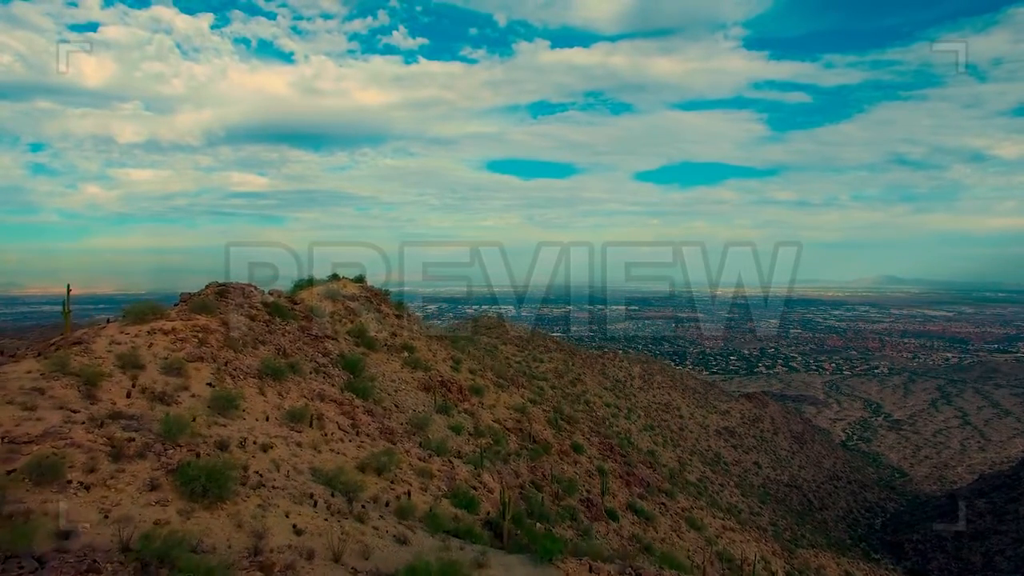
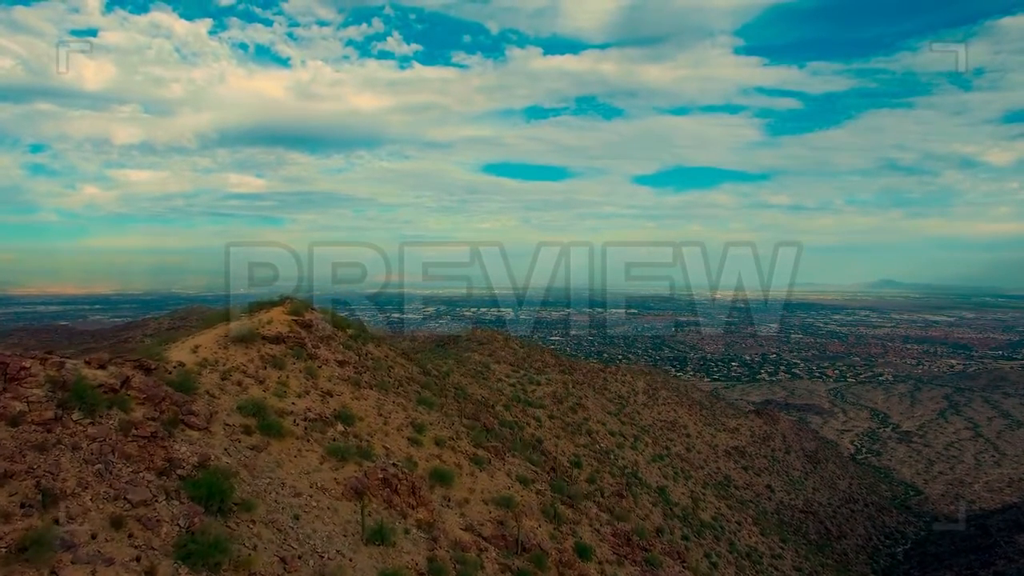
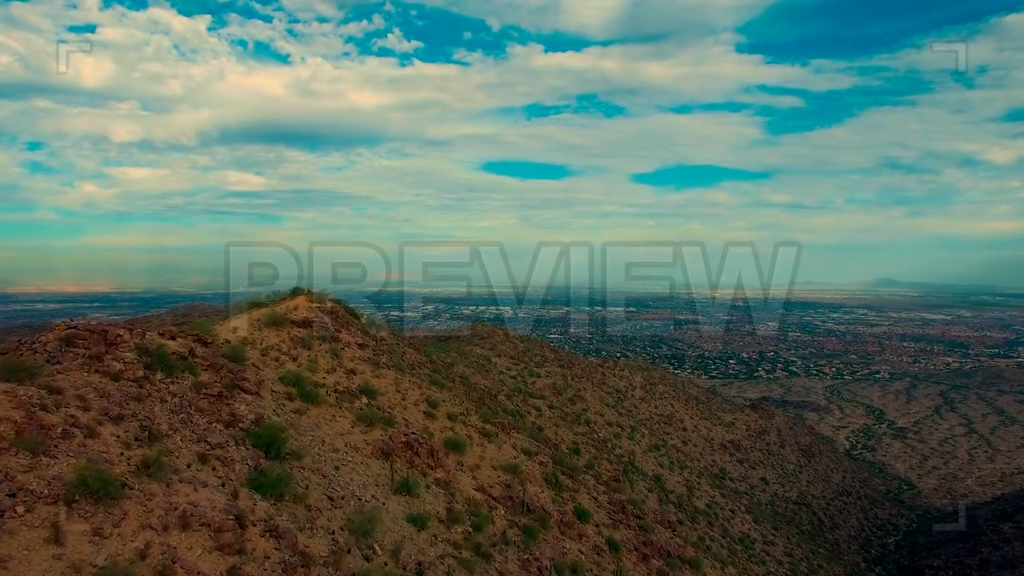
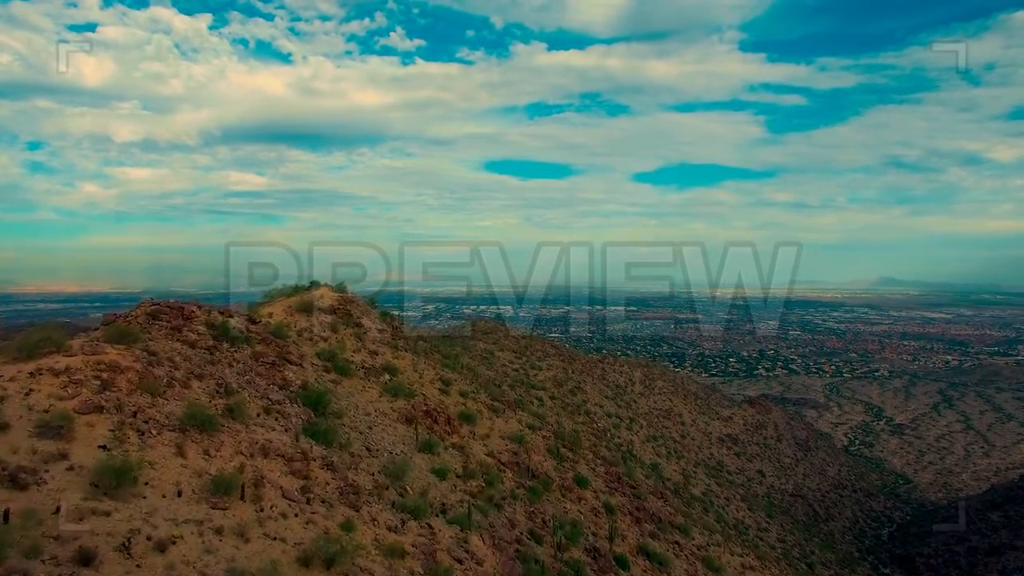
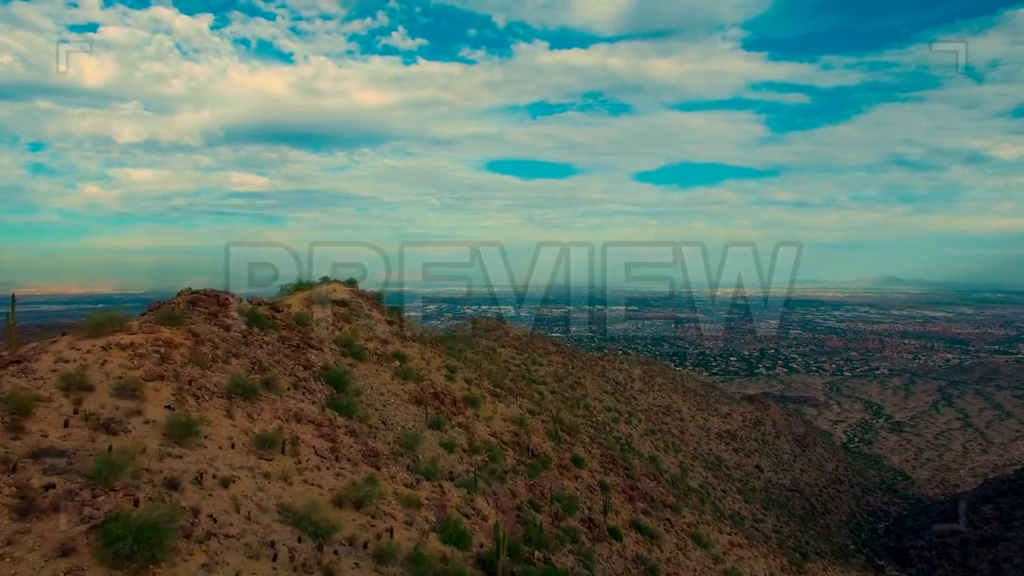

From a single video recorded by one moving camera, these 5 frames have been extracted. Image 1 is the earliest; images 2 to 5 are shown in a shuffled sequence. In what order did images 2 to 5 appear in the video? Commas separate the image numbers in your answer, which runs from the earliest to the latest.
5, 4, 3, 2
